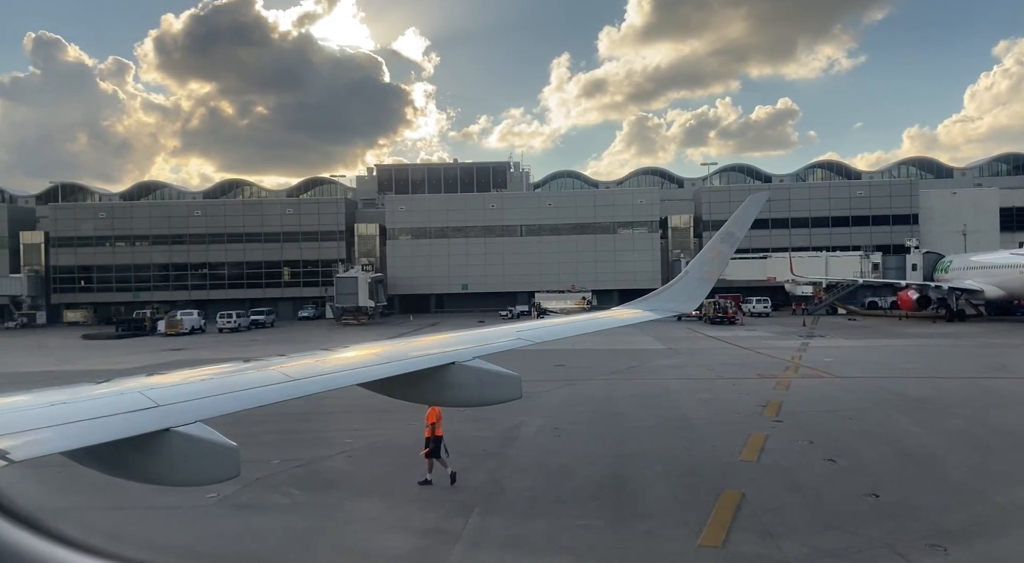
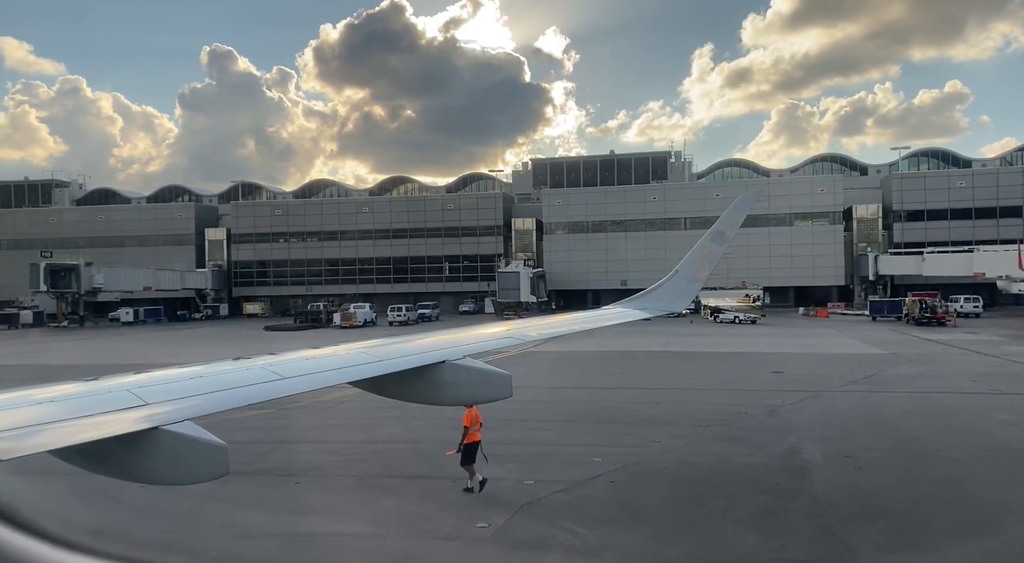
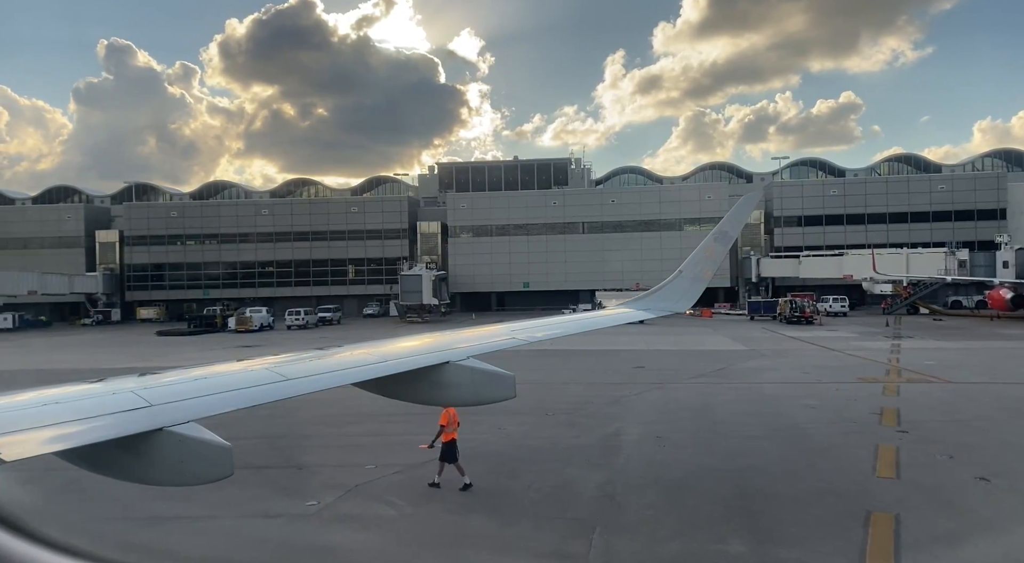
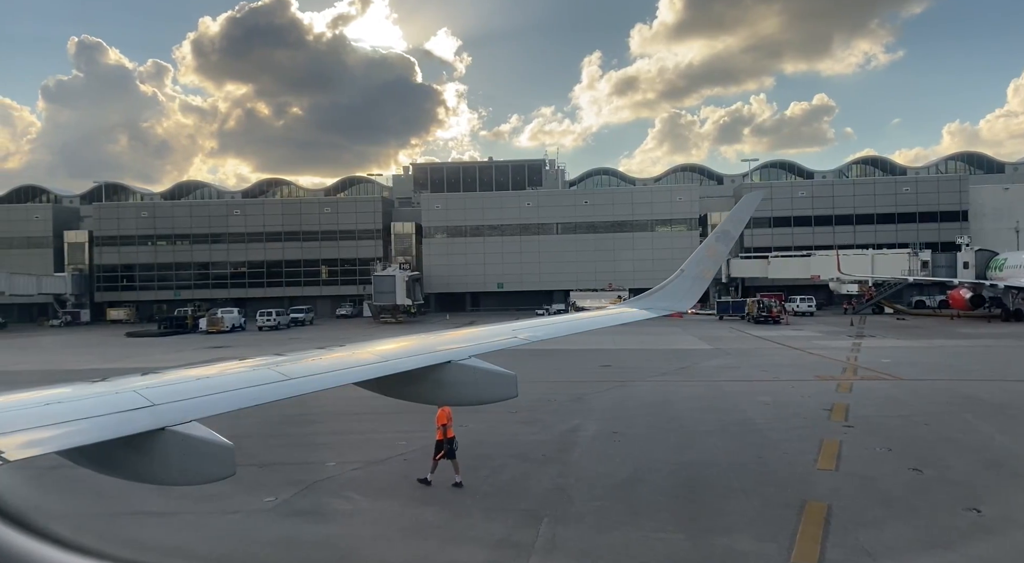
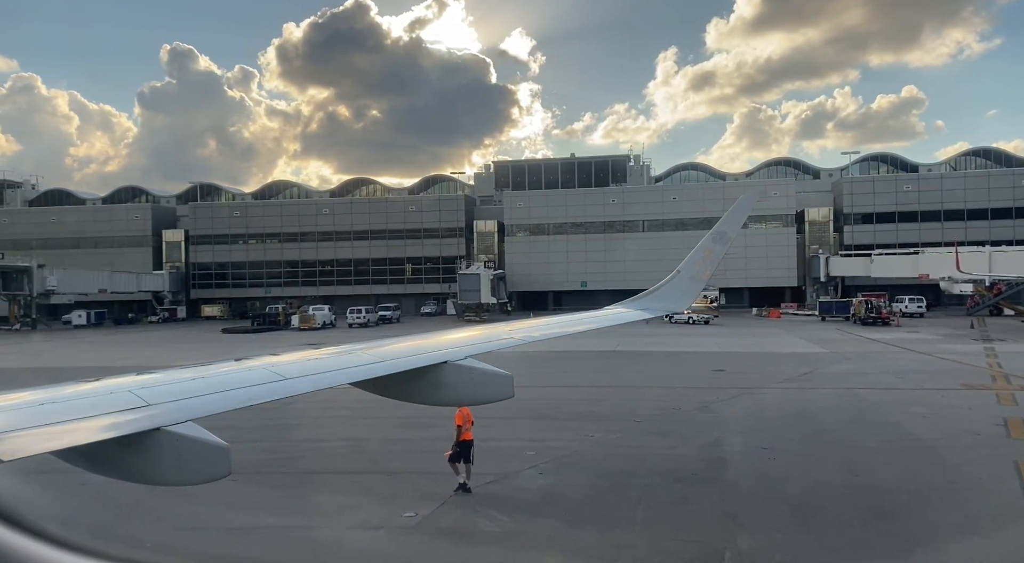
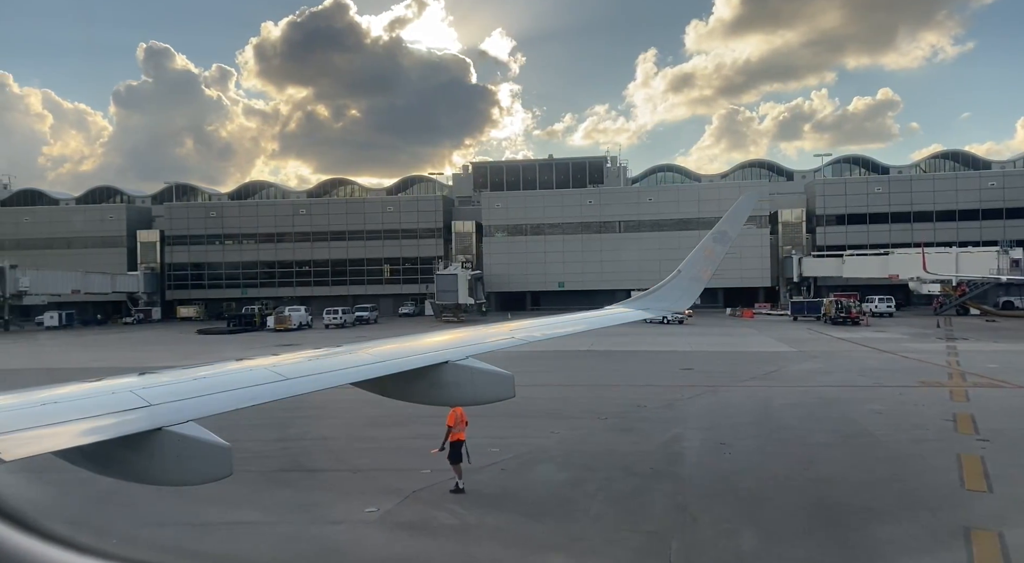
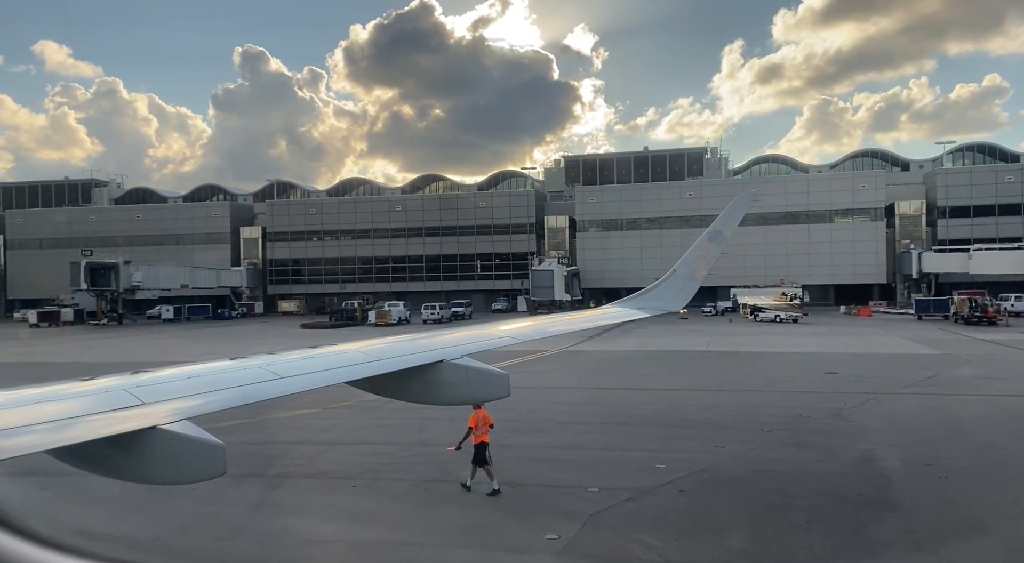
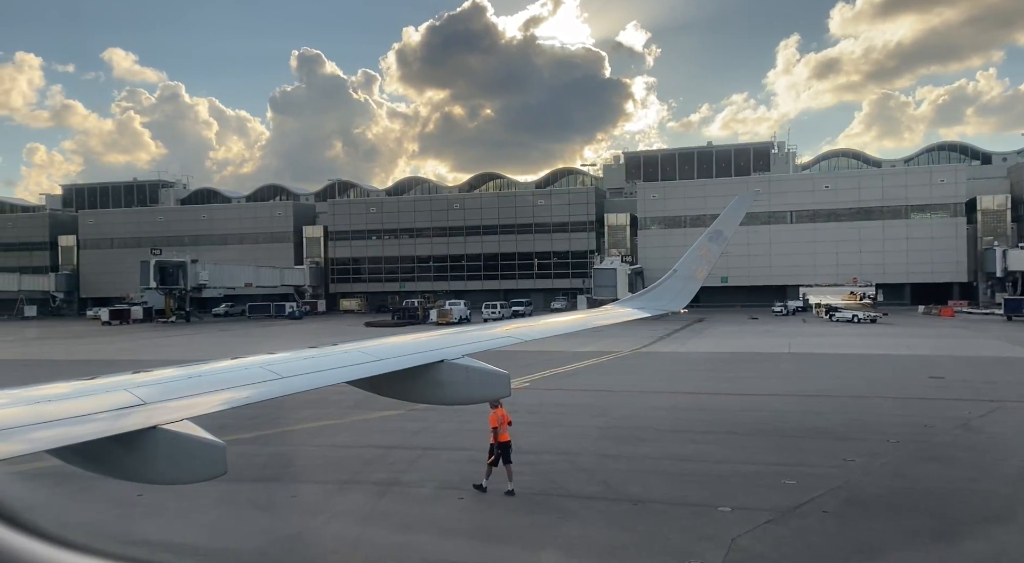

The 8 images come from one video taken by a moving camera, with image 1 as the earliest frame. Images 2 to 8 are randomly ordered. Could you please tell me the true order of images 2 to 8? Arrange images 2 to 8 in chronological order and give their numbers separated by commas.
4, 3, 6, 5, 2, 7, 8
